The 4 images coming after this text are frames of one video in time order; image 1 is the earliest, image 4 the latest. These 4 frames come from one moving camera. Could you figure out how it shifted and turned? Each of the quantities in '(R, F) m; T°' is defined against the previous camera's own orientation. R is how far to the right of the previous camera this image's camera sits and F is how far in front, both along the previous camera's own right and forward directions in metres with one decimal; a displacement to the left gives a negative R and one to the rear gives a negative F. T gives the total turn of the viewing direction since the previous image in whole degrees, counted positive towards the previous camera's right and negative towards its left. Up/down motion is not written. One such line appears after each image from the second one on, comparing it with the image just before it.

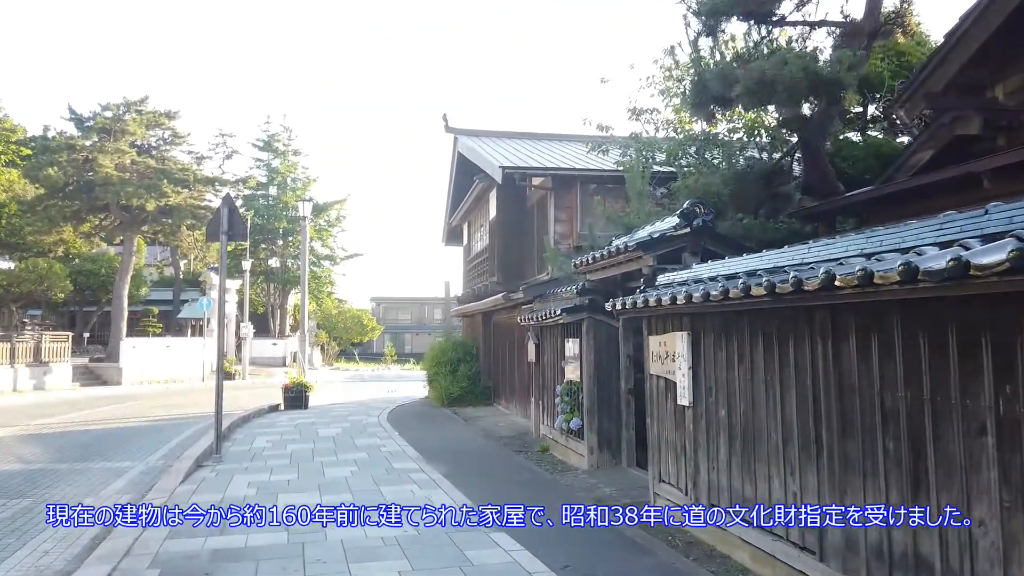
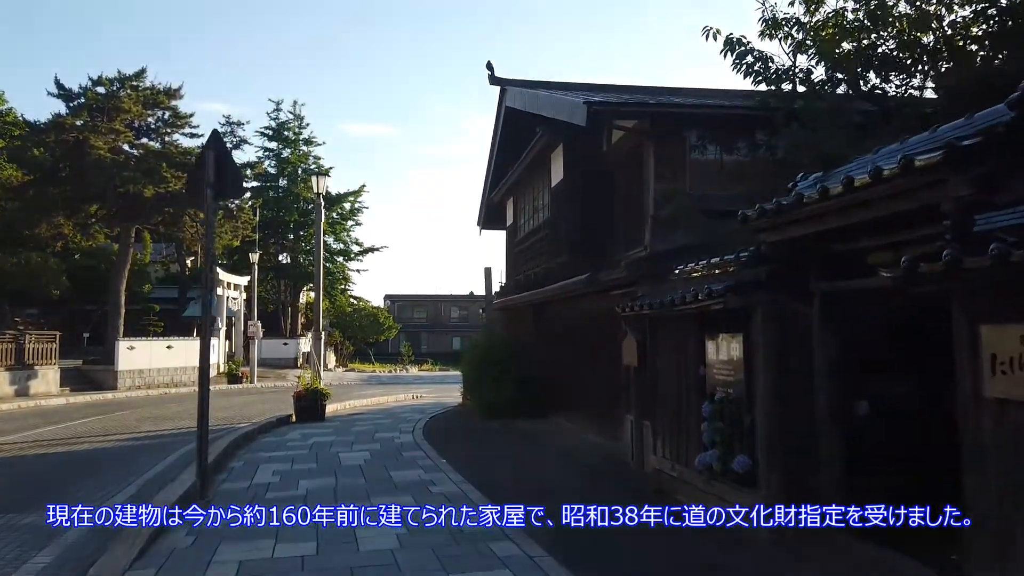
(-1.1, +3.4) m; -1°
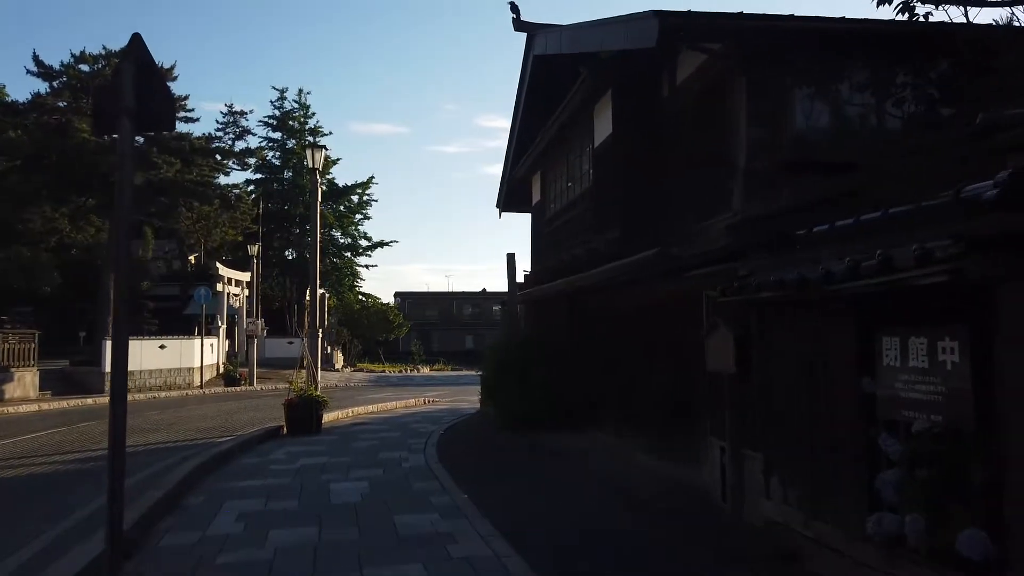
(-0.3, +2.6) m; -1°
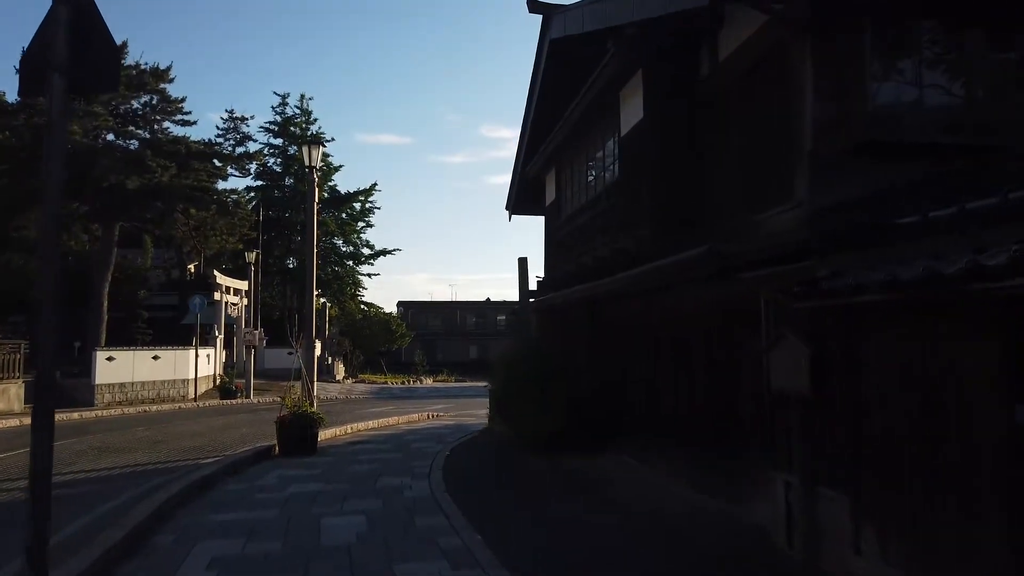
(-0.2, +1.2) m; 0°
